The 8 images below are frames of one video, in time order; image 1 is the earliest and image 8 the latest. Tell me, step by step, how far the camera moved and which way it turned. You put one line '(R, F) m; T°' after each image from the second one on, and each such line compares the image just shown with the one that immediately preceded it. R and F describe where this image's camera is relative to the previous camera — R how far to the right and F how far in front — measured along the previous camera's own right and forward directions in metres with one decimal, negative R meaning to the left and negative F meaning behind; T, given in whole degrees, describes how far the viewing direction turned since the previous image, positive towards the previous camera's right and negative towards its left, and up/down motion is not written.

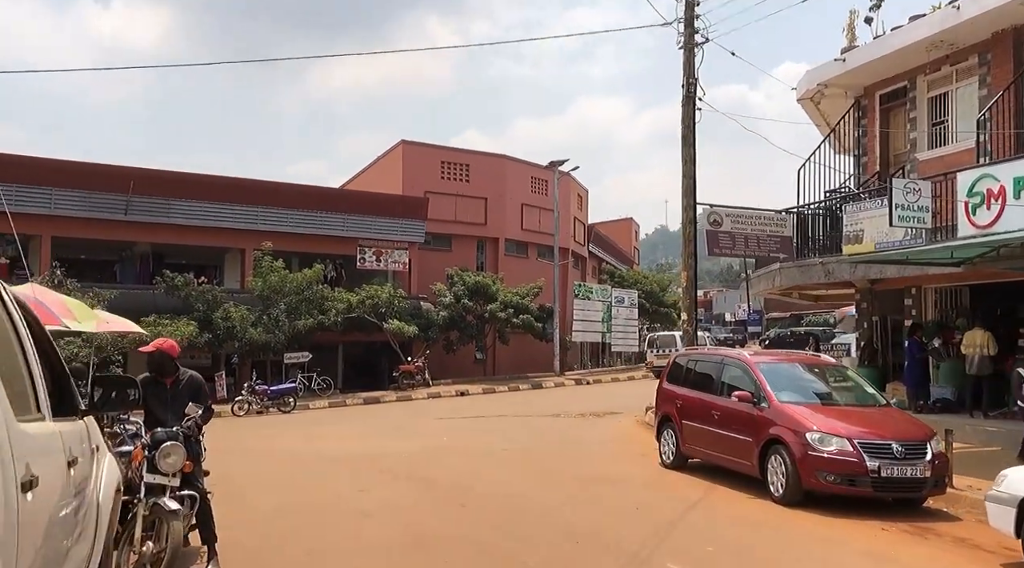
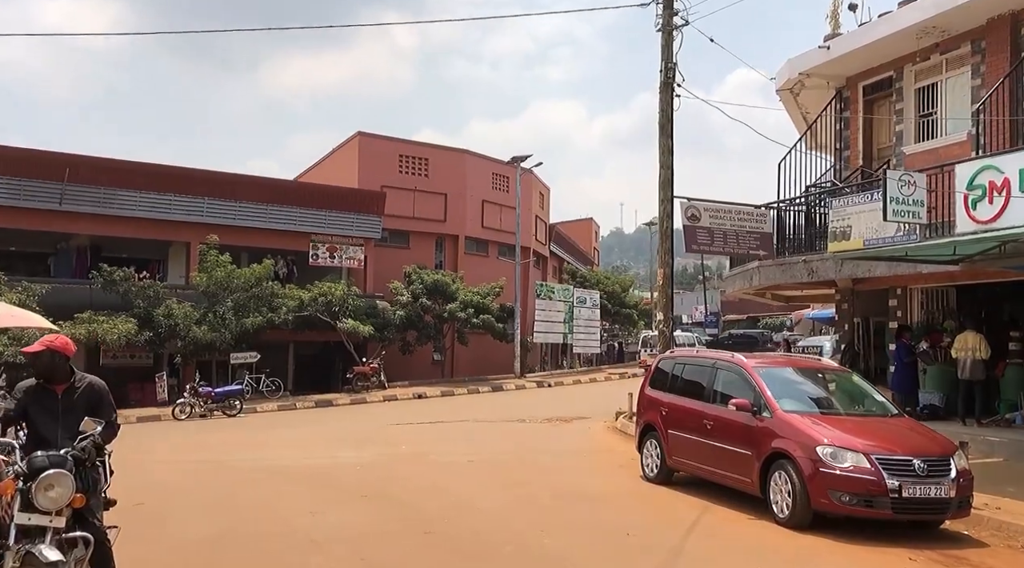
(-0.2, +1.1) m; +3°
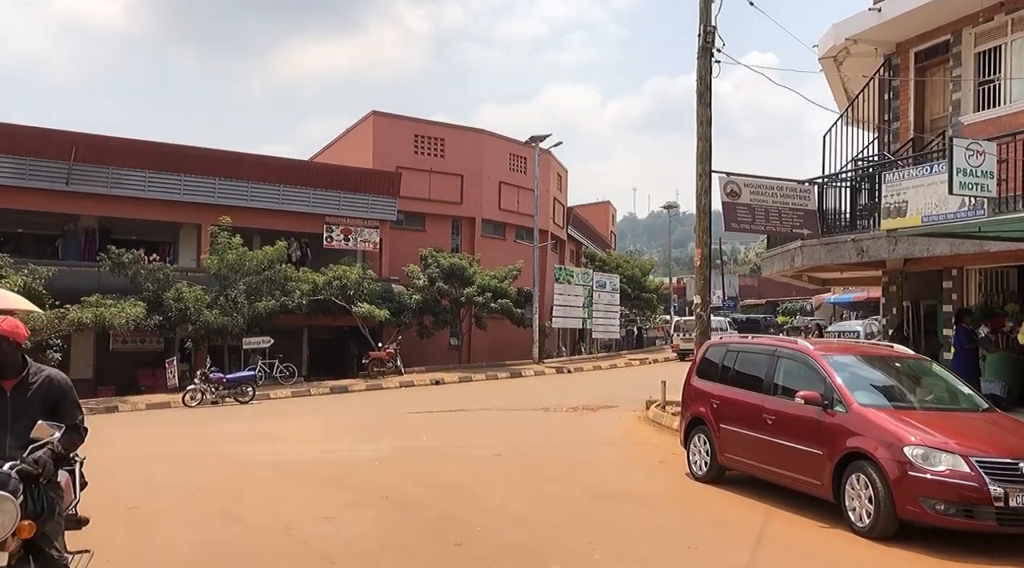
(-0.2, +0.9) m; -1°
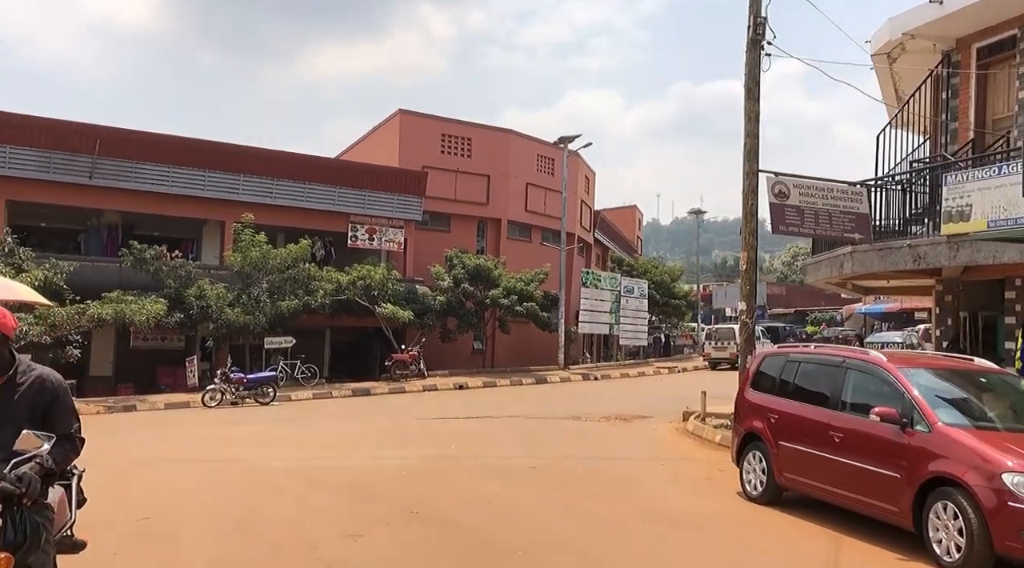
(-0.2, +0.7) m; -2°
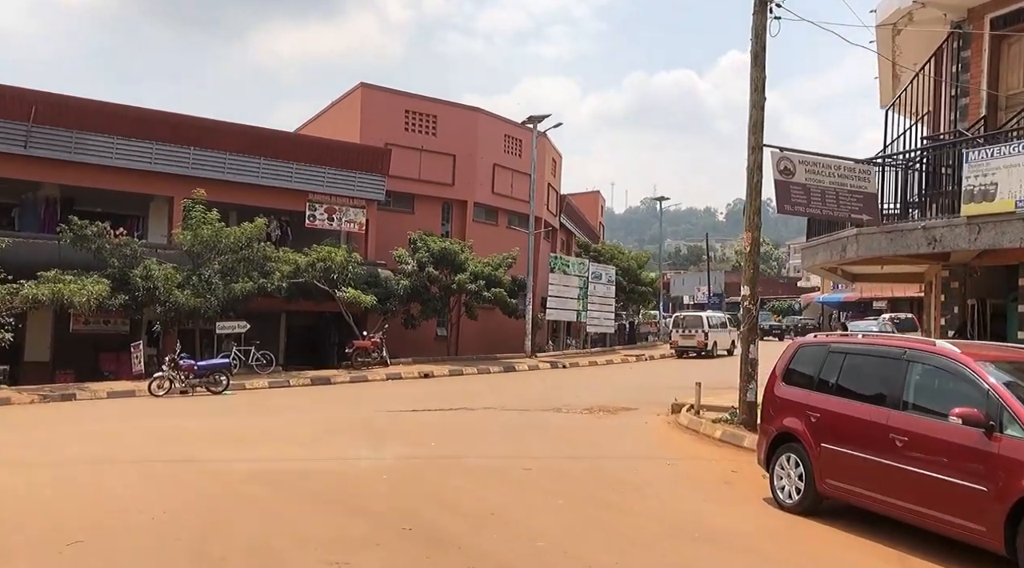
(-0.4, +1.2) m; +3°
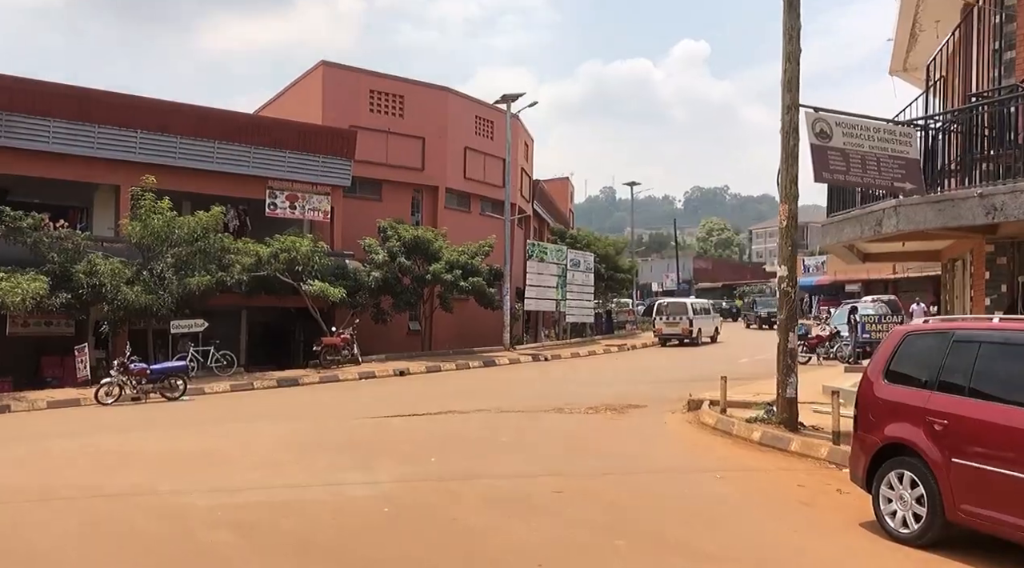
(-0.5, +1.6) m; +3°
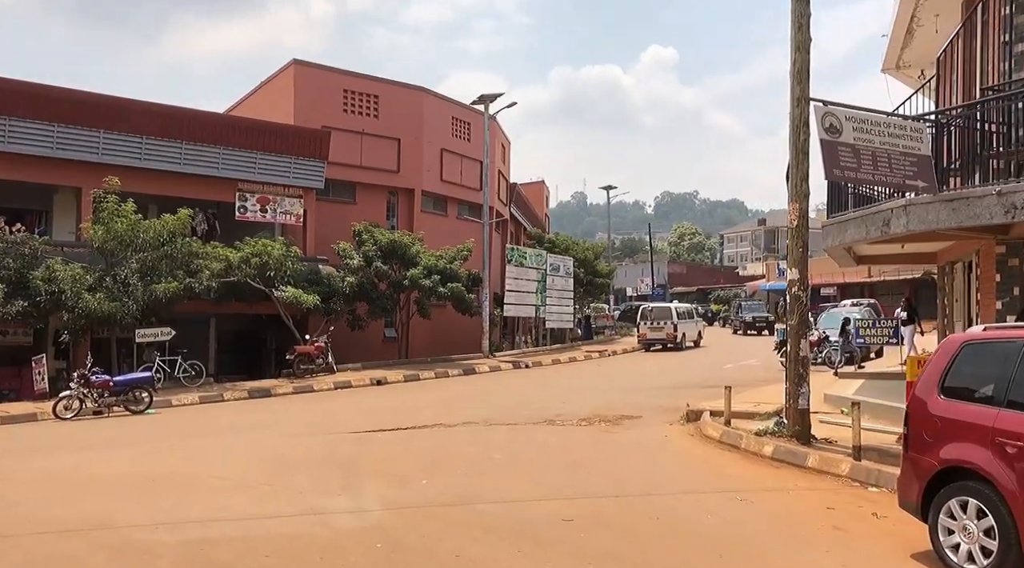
(-0.3, +0.7) m; +2°
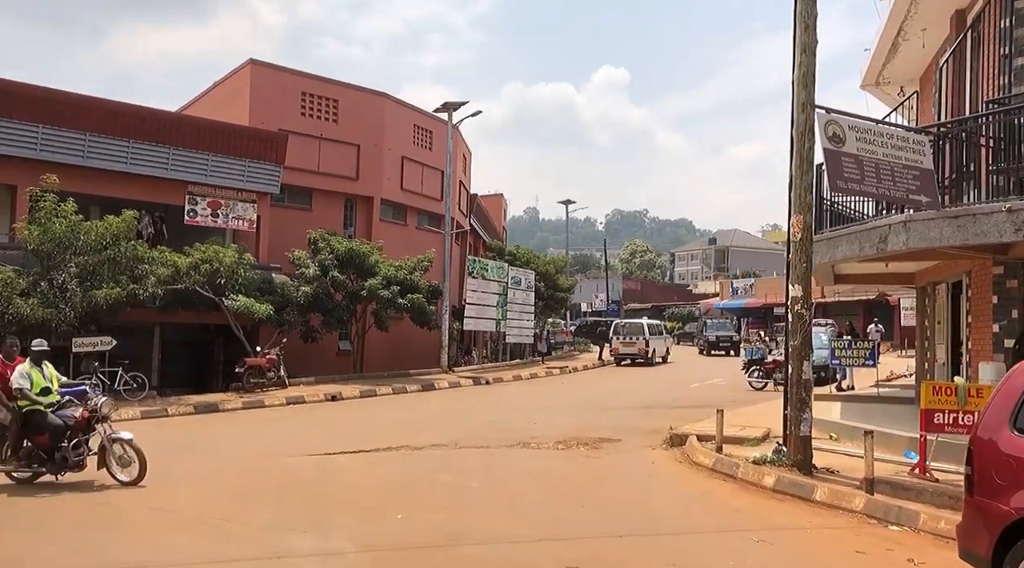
(-0.4, +0.8) m; +3°
